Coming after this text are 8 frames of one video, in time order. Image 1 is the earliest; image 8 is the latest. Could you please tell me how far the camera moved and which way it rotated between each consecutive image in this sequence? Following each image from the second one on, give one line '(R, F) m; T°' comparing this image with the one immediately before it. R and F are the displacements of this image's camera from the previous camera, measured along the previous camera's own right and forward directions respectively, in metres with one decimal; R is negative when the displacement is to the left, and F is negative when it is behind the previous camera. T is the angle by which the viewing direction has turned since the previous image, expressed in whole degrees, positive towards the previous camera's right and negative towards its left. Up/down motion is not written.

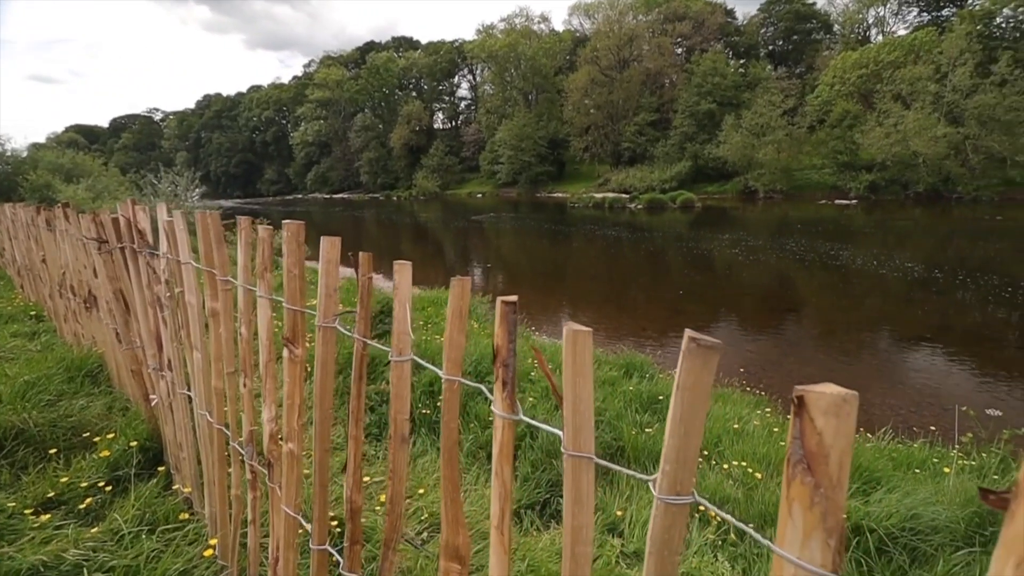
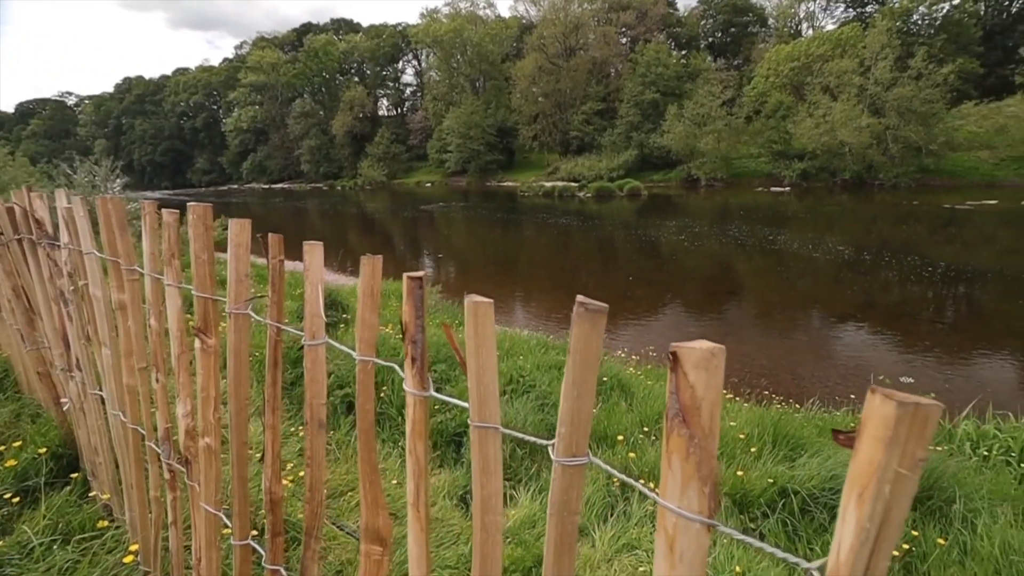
(+0.1, +0.8) m; +5°
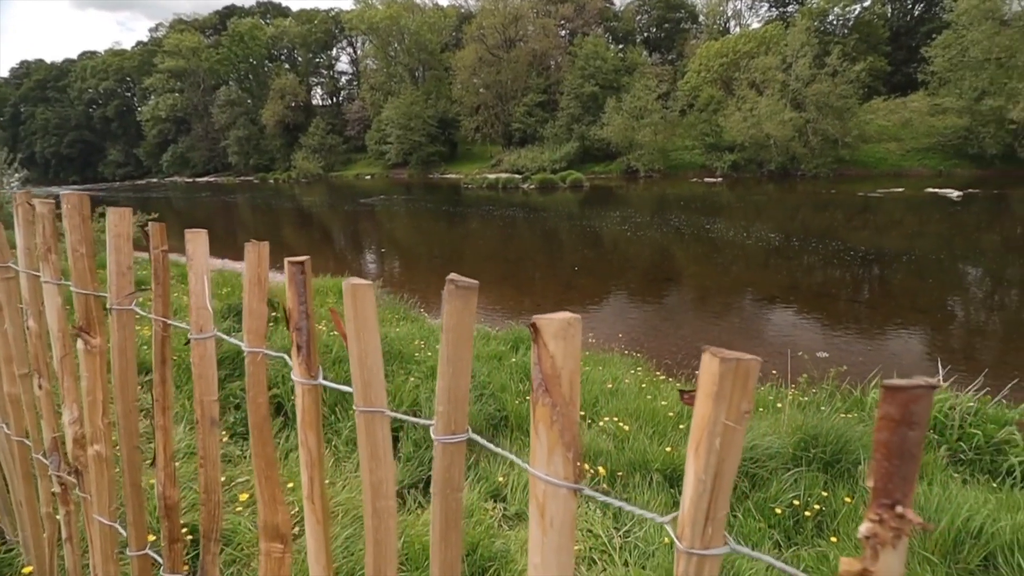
(+0.3, 0.0) m; +6°
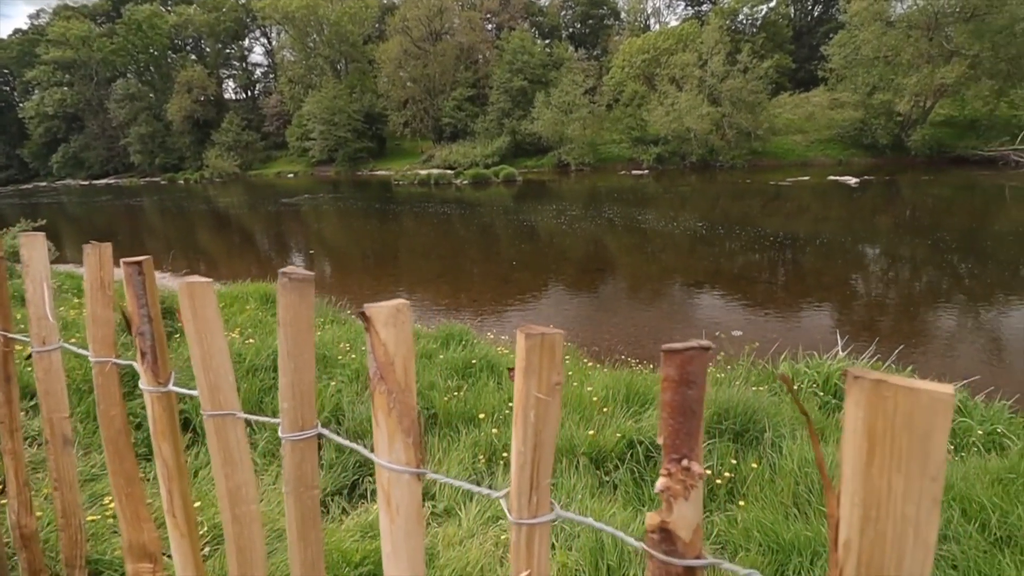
(+0.4, 0.0) m; +7°
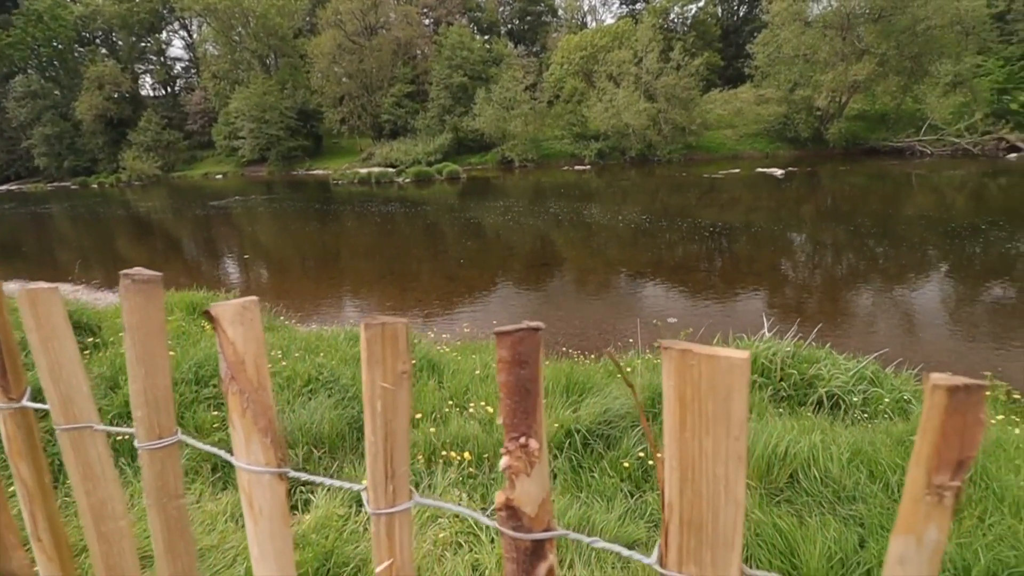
(+0.3, 0.0) m; +6°
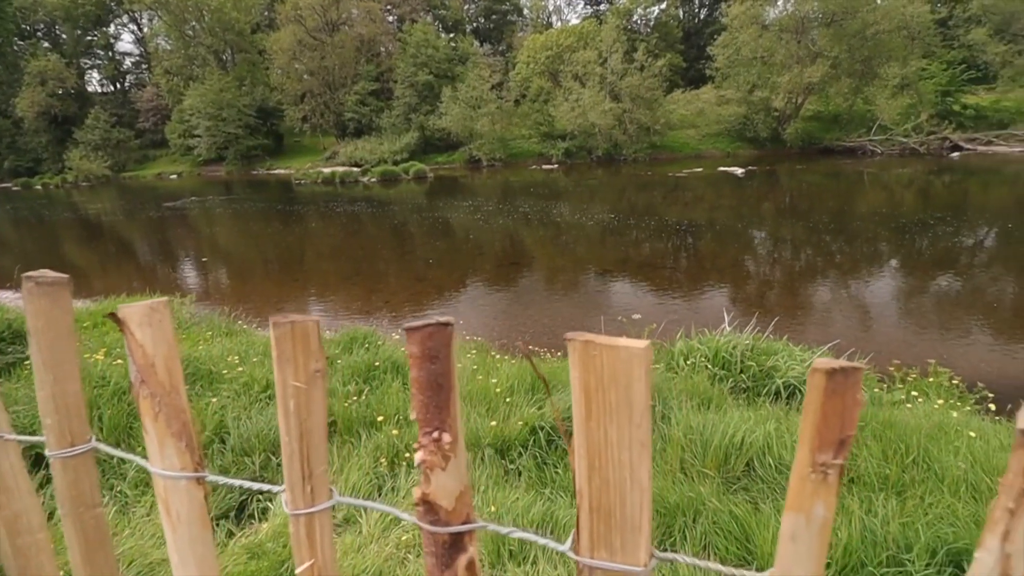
(+0.2, 0.0) m; +3°
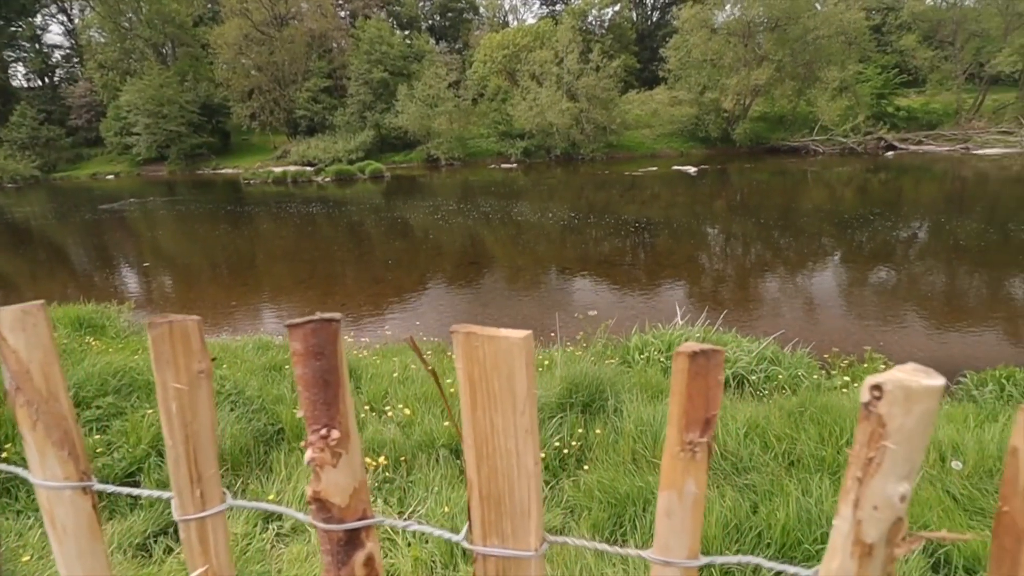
(+0.2, 0.0) m; +4°
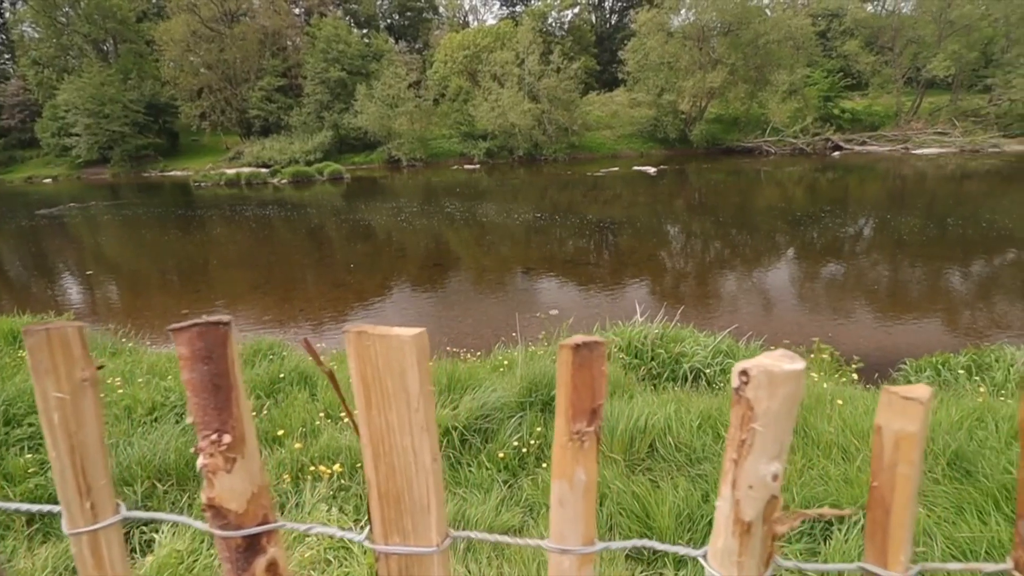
(+0.1, +0.1) m; +4°
